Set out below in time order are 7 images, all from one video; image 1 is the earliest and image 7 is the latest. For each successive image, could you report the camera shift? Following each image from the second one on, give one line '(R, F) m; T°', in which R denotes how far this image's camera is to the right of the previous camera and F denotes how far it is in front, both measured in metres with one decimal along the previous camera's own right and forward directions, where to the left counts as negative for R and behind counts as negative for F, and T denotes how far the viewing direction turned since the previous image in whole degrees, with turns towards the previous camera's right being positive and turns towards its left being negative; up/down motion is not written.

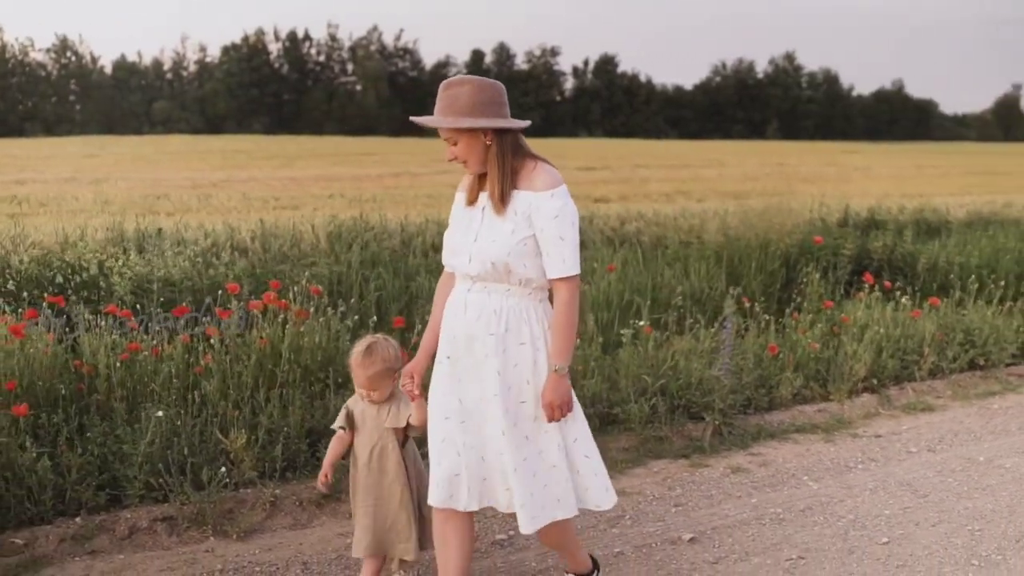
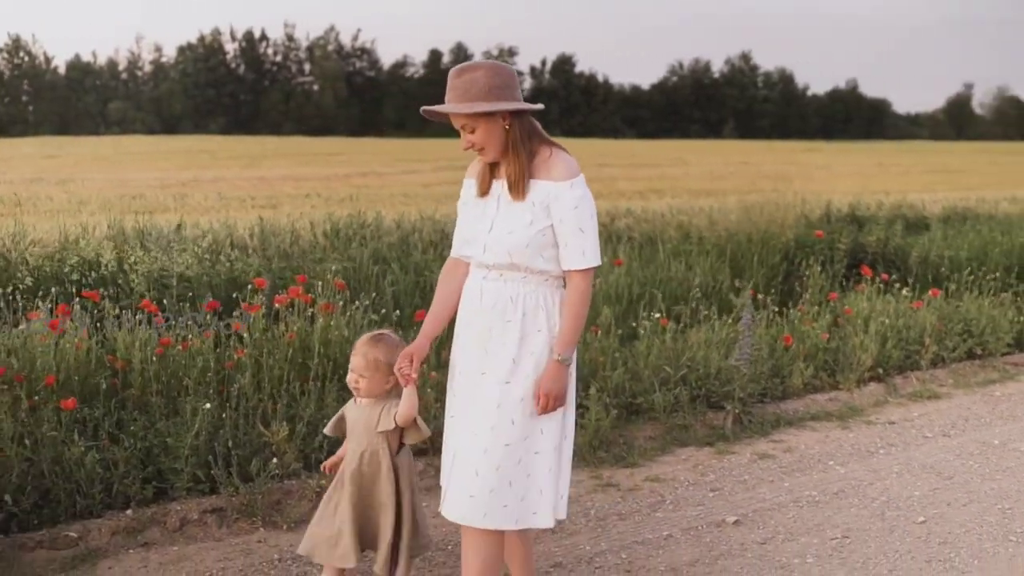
(-0.3, -0.1) m; +2°
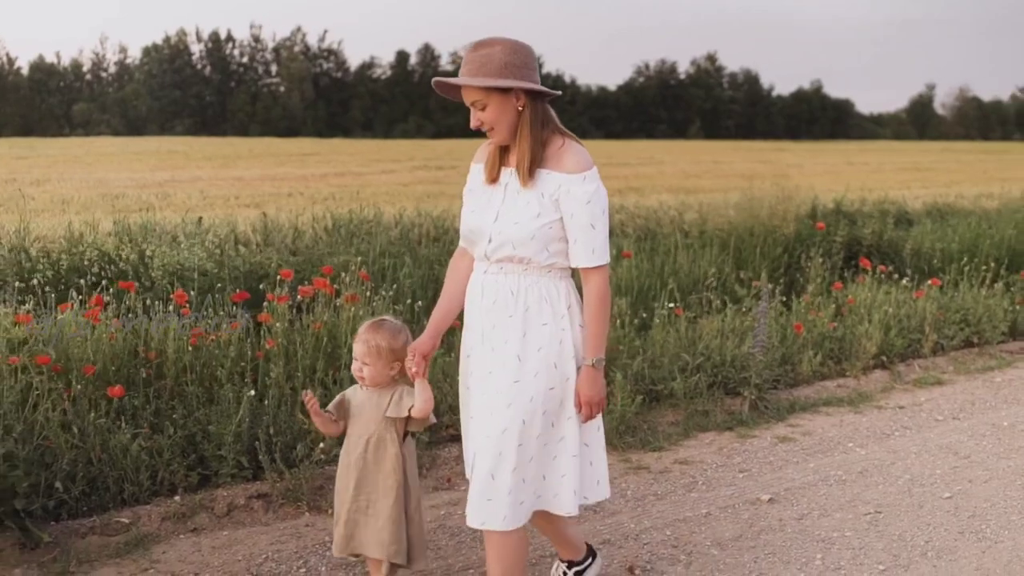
(-0.3, -0.1) m; +2°
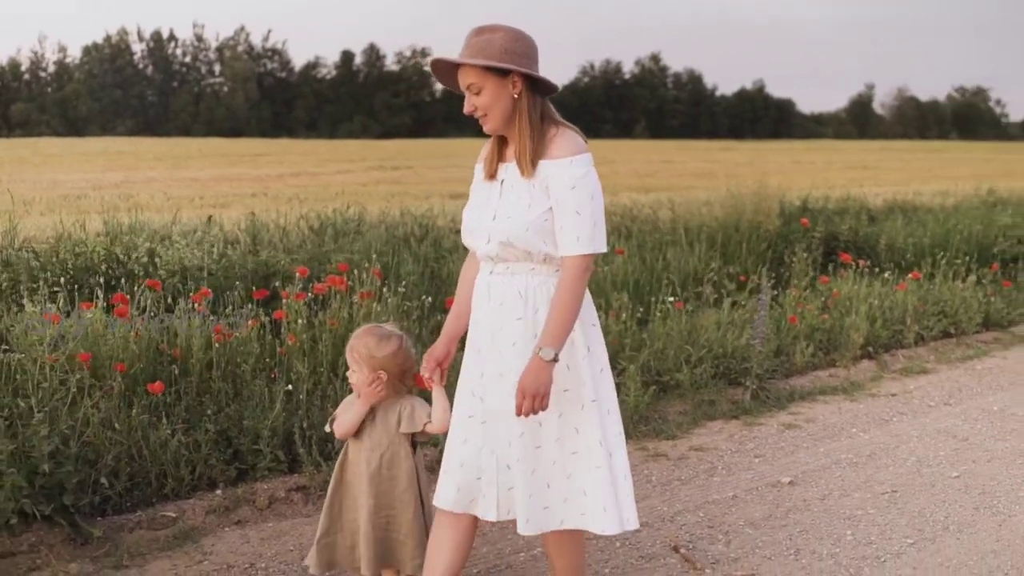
(-0.4, -0.2) m; +3°
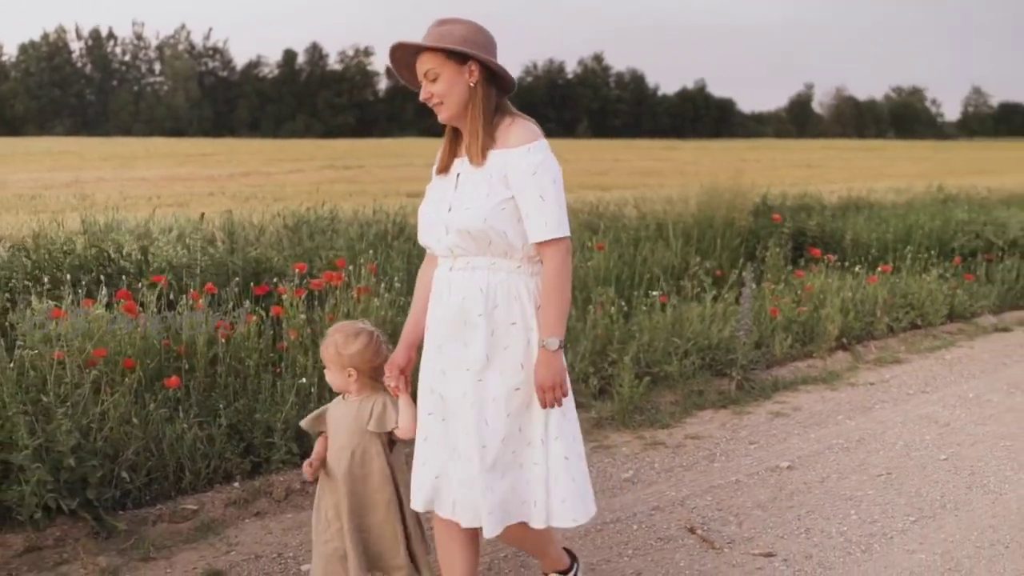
(-0.3, -0.1) m; +3°
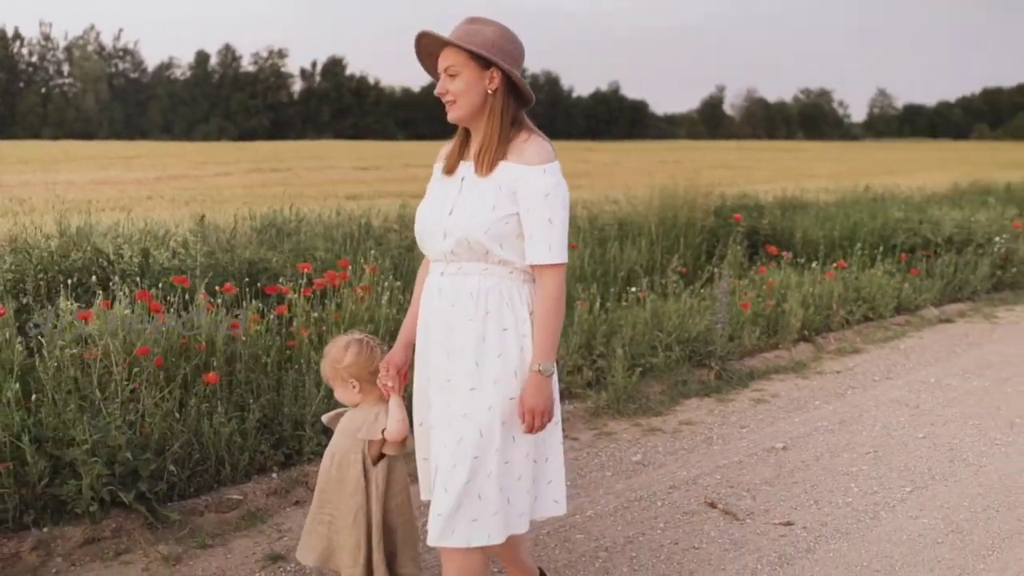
(-0.5, -0.3) m; +4°
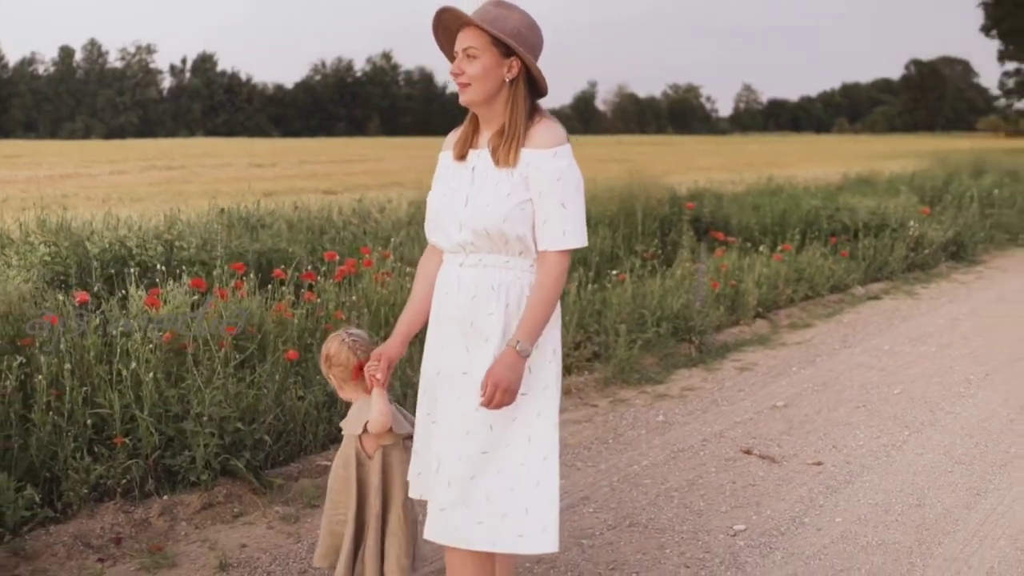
(-0.8, -0.5) m; +7°
